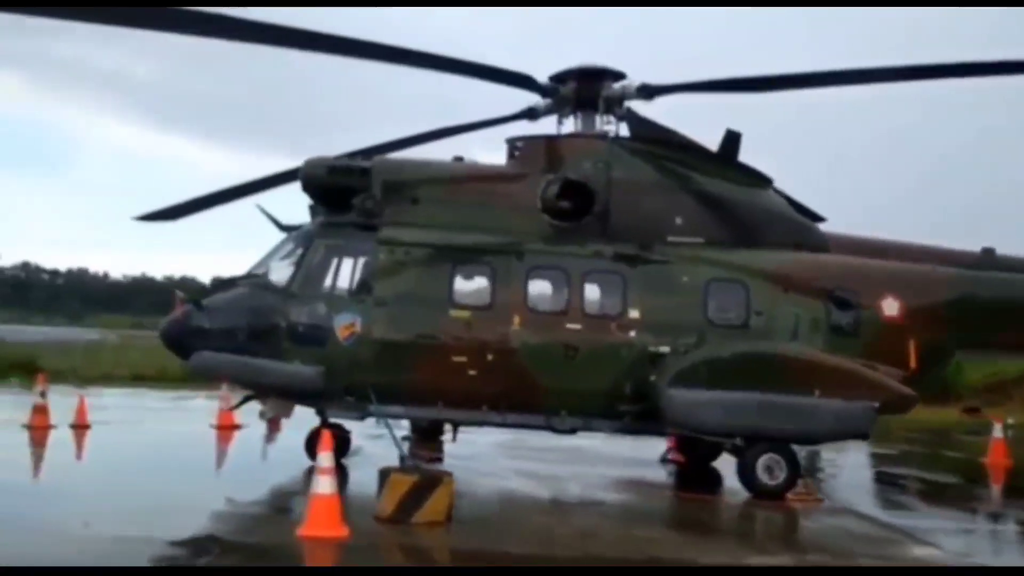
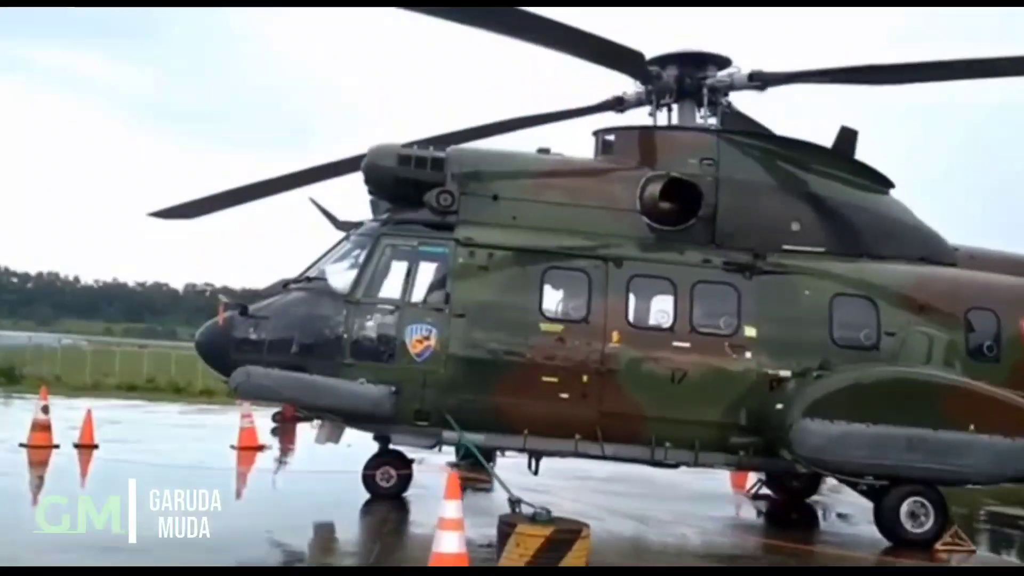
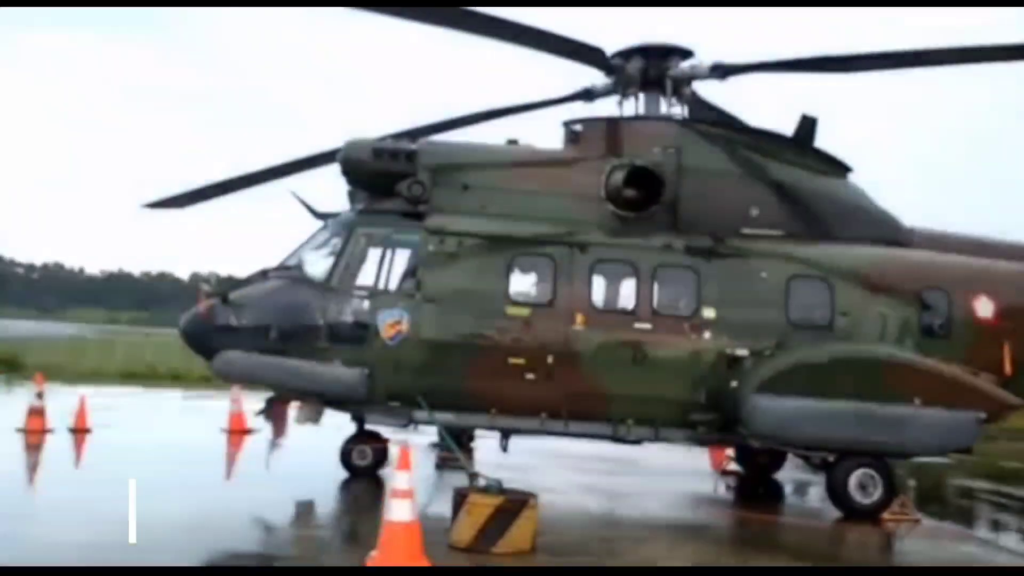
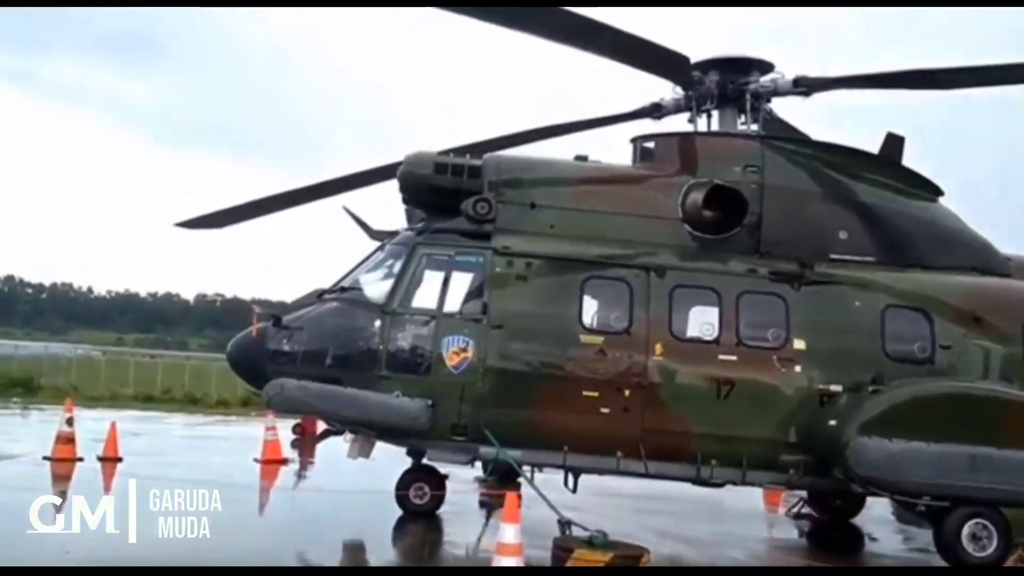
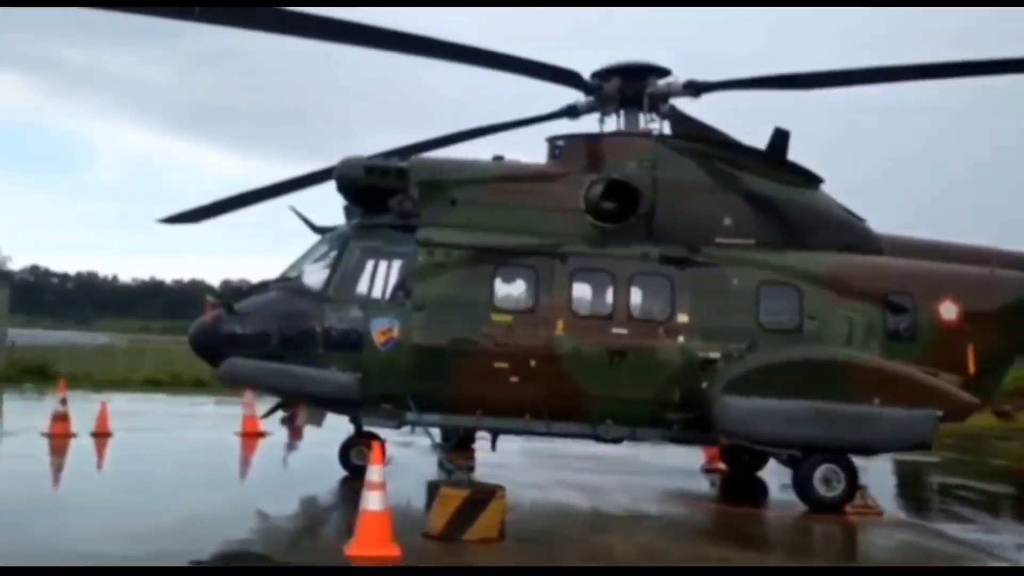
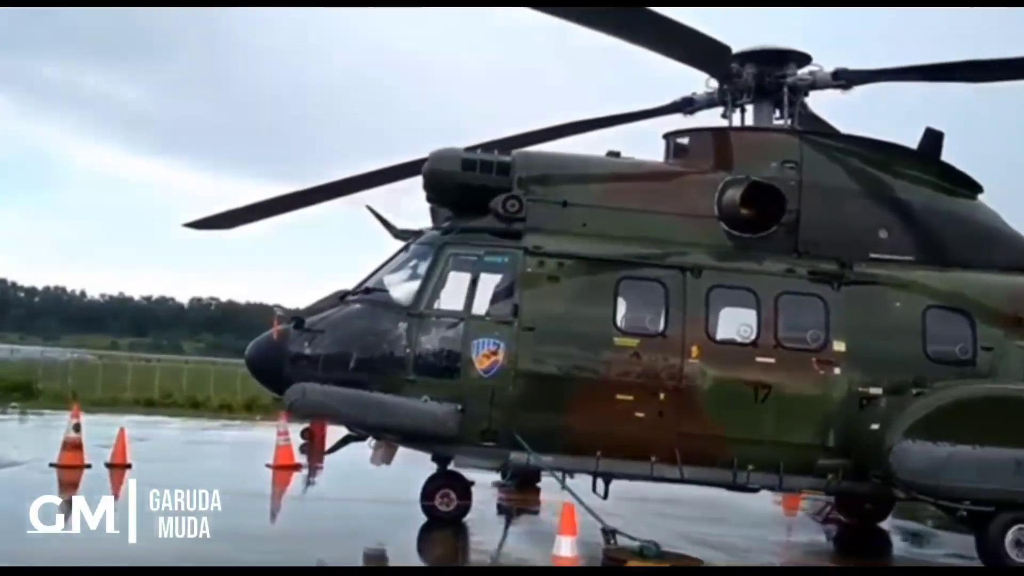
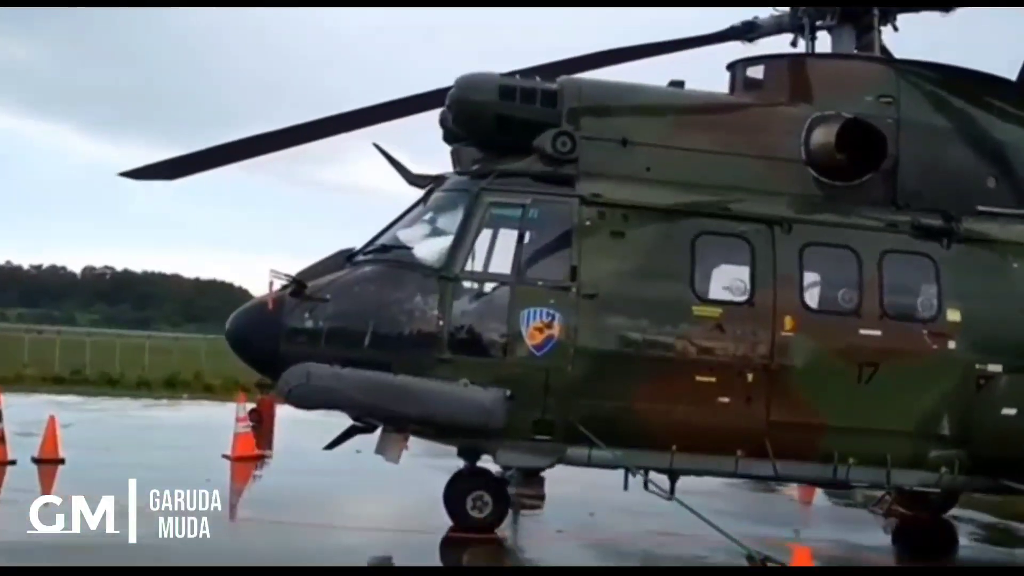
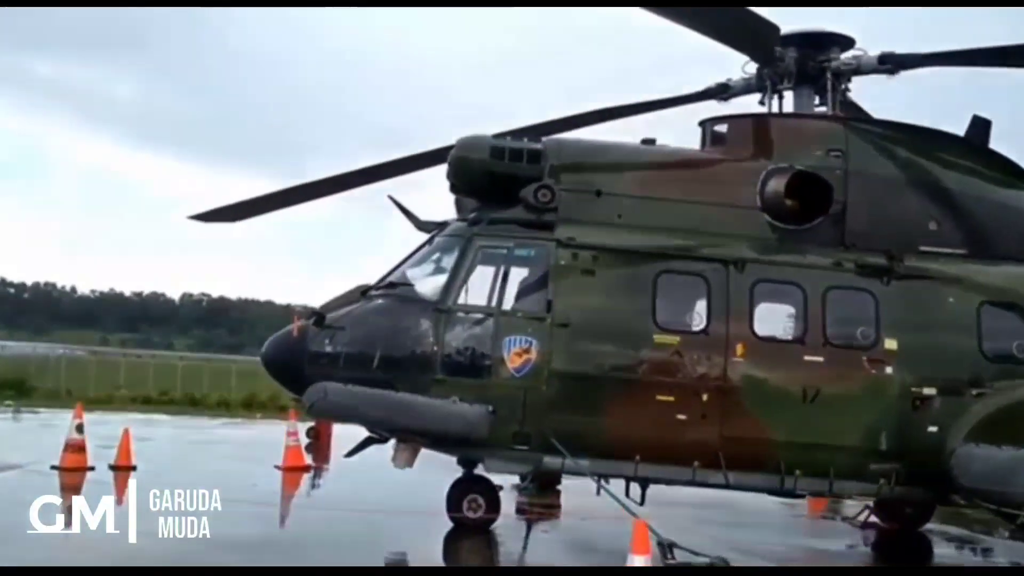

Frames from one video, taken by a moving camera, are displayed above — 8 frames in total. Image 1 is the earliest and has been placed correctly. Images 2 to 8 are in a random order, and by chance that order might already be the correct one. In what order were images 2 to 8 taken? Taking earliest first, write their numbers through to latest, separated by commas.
5, 3, 2, 4, 6, 8, 7
